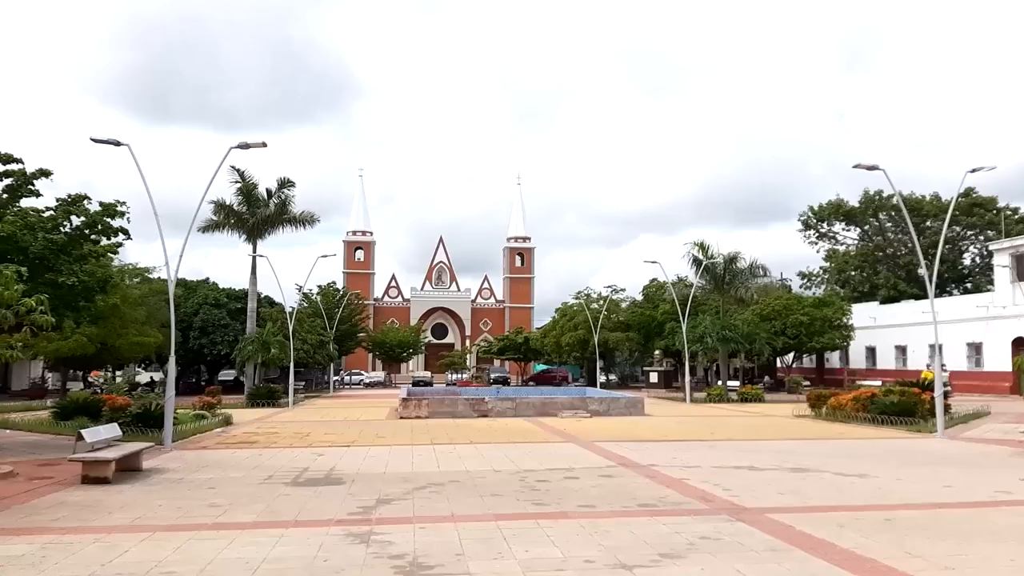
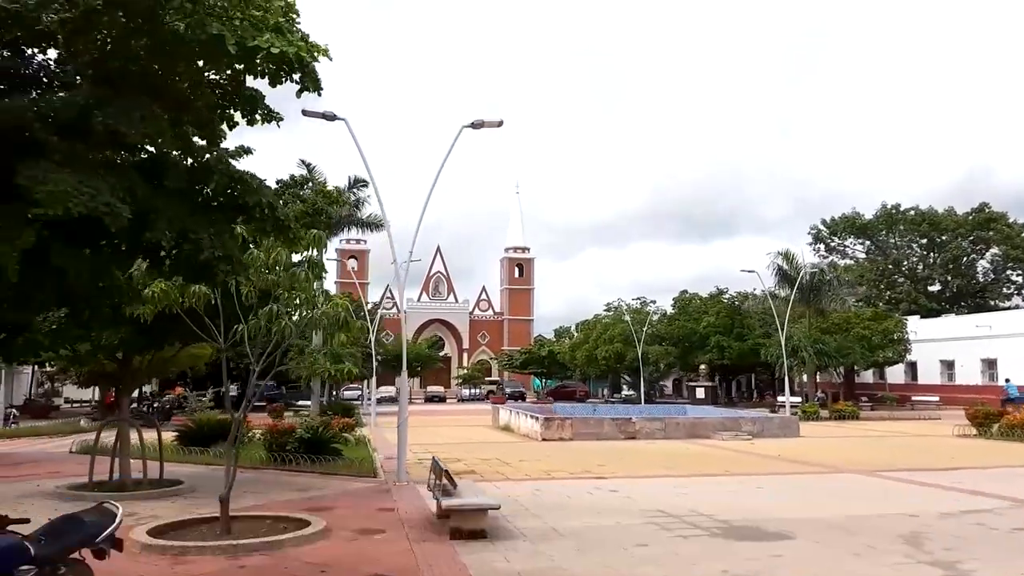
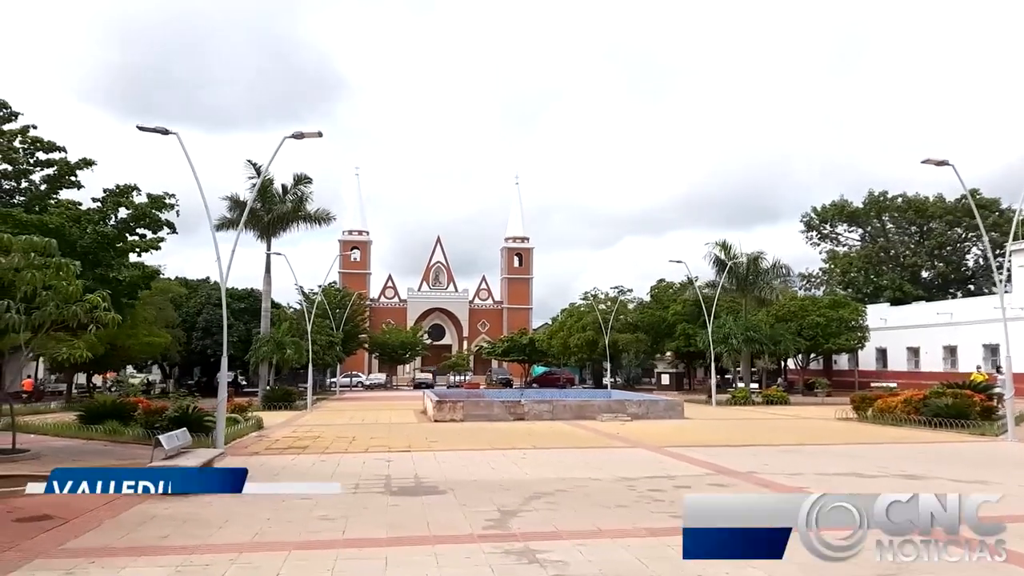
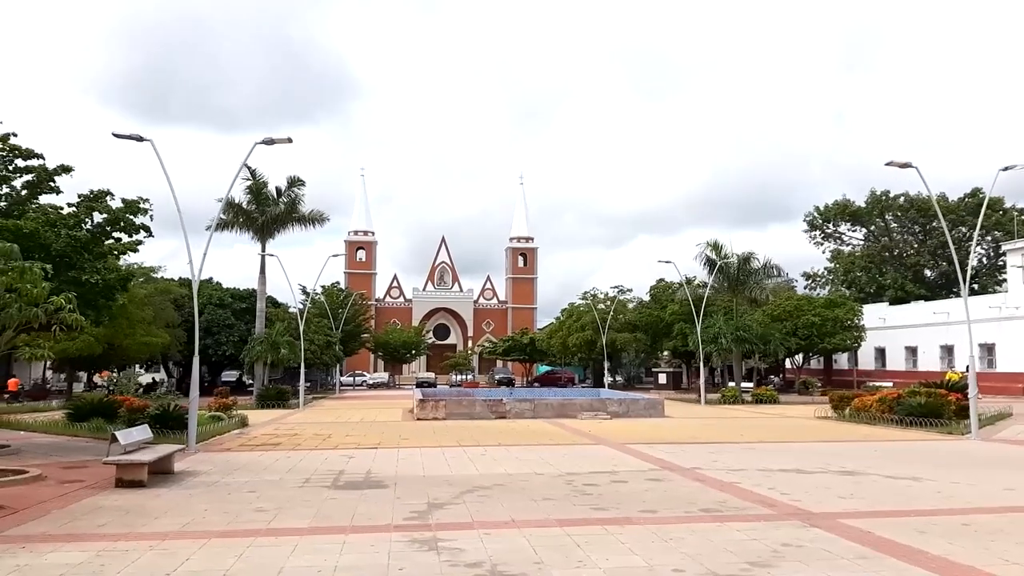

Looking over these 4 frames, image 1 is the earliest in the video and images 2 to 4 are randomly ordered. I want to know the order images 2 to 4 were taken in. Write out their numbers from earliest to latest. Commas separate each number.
4, 3, 2
